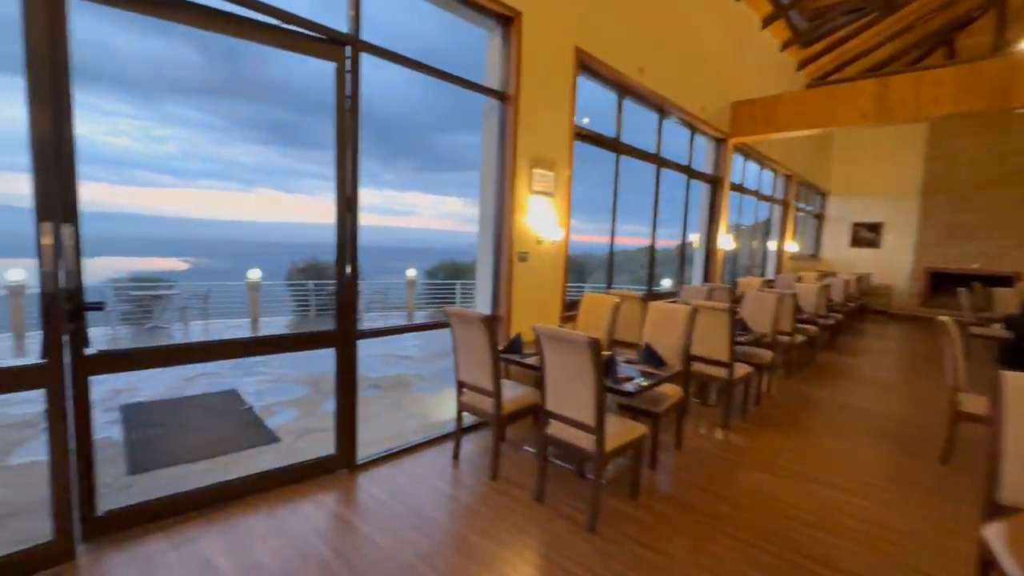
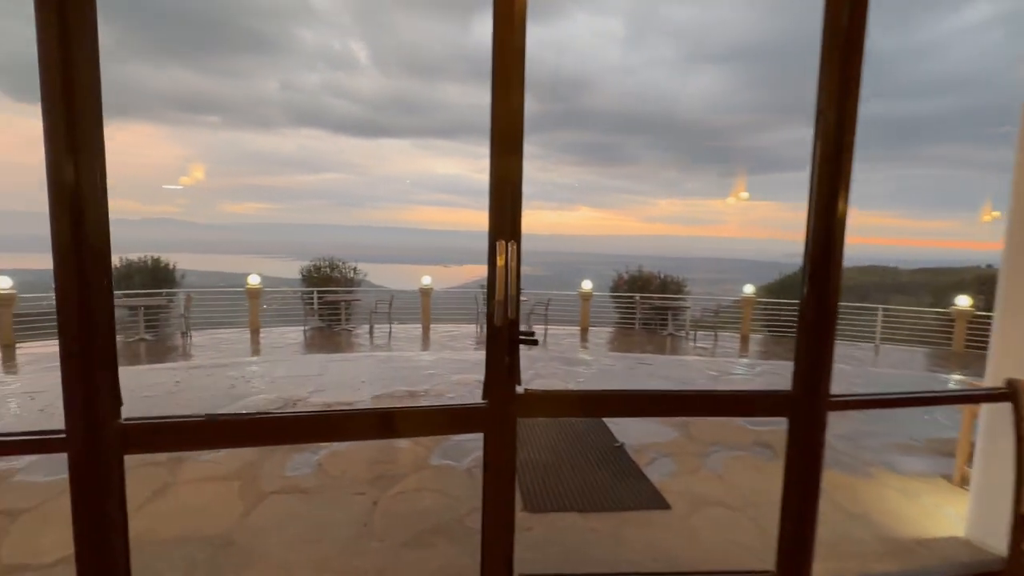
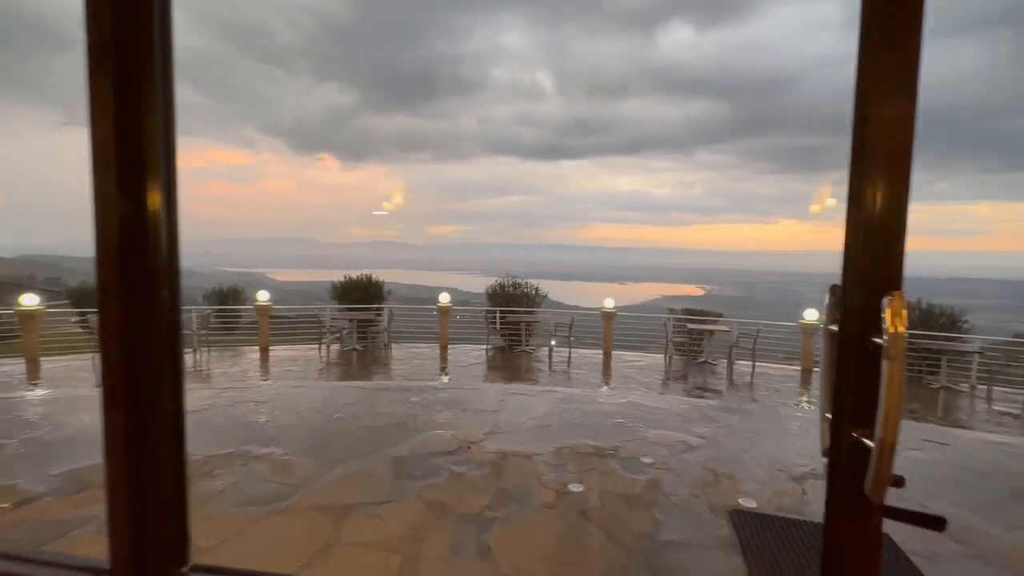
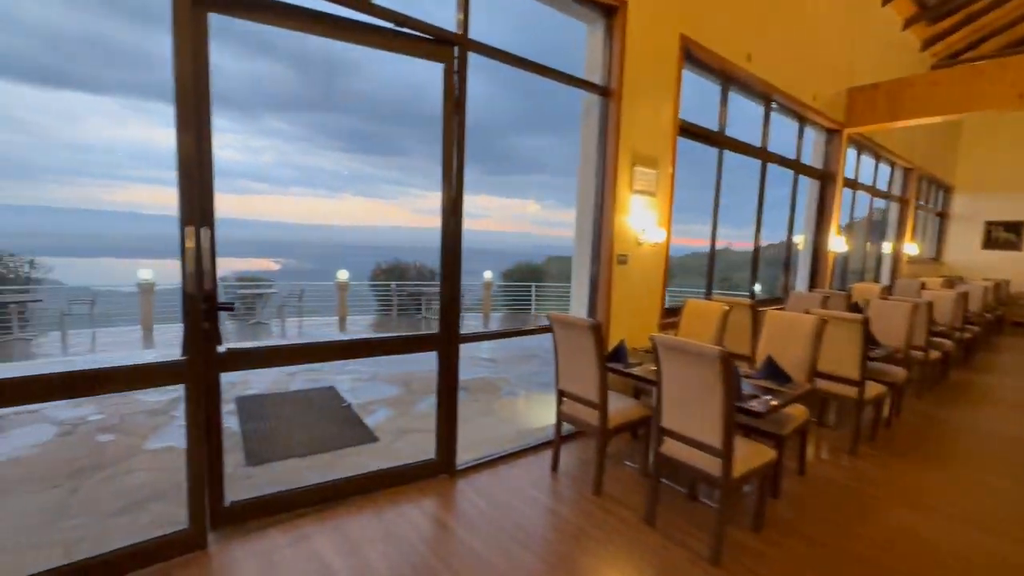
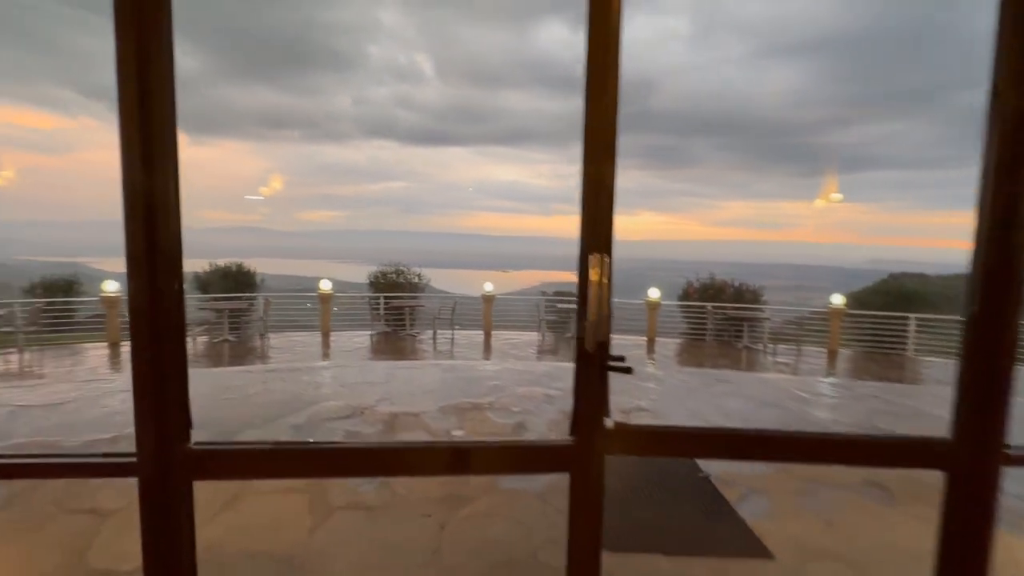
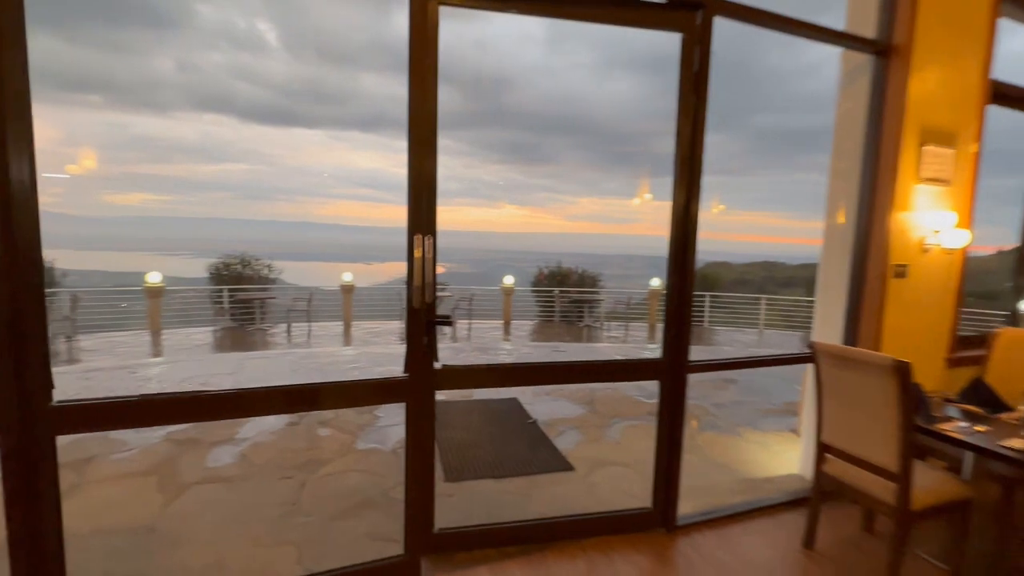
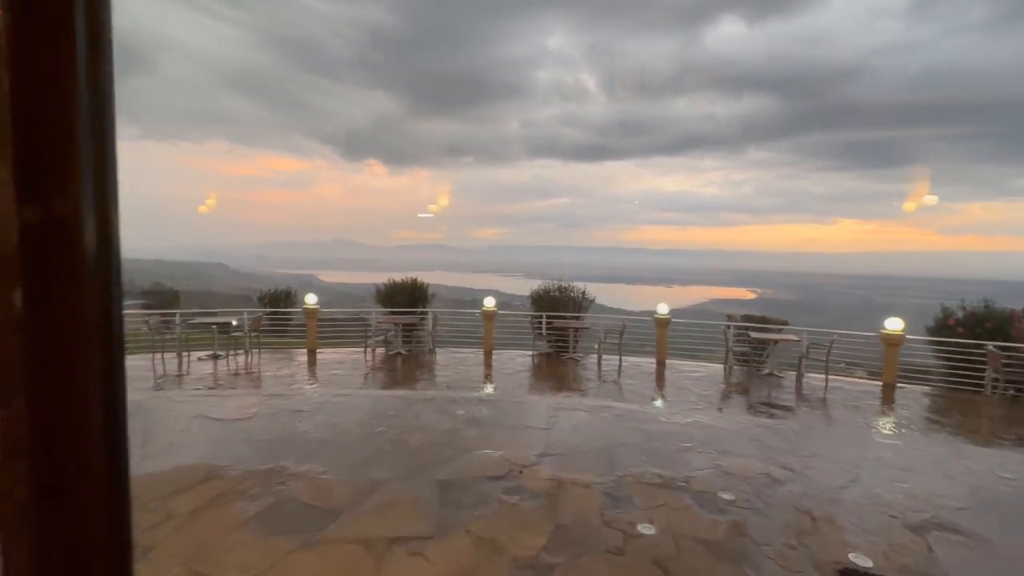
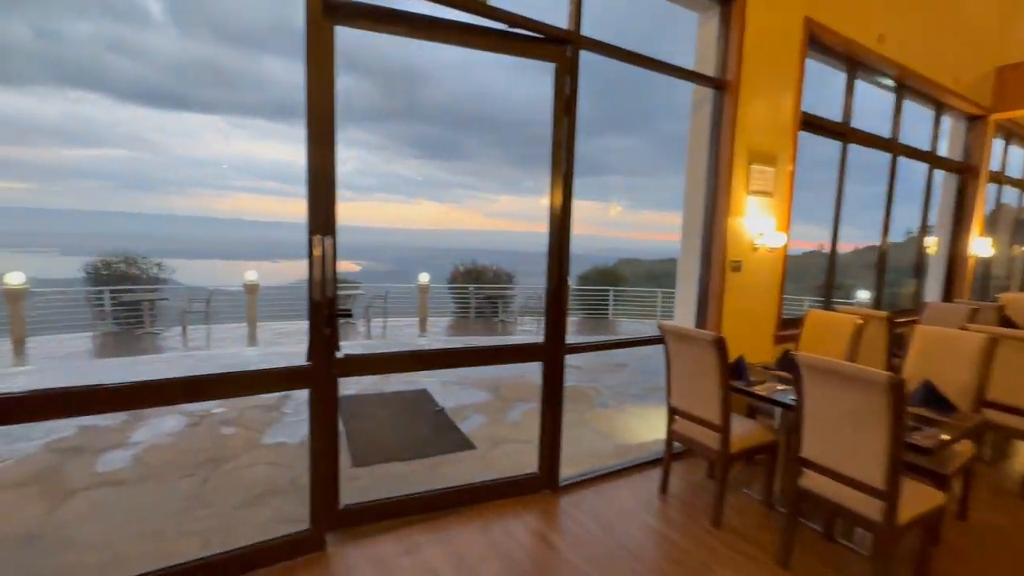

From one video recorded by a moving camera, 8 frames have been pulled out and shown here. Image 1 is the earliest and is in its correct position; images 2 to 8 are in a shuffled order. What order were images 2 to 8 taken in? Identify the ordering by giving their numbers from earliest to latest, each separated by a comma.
4, 8, 6, 2, 5, 3, 7
